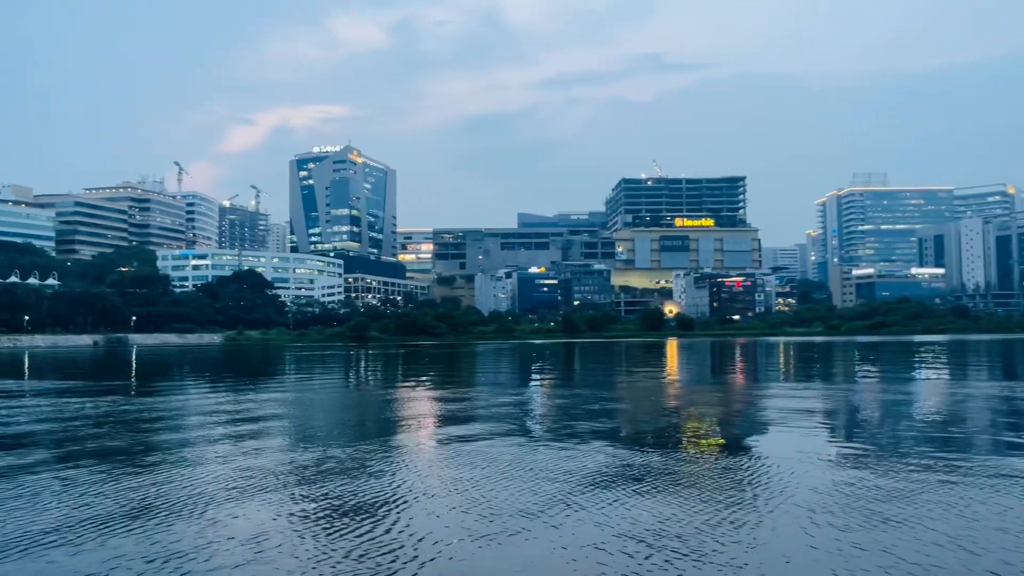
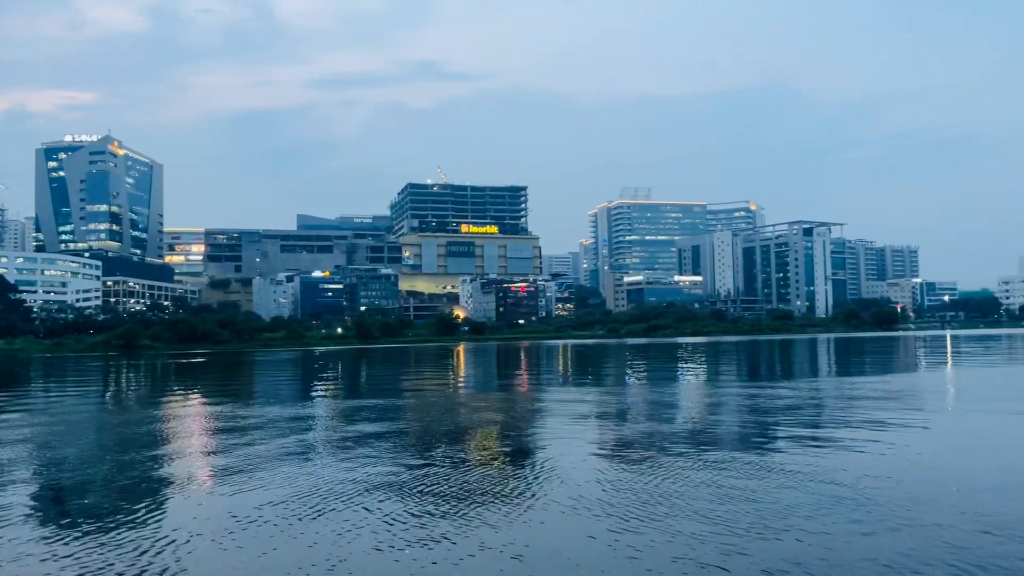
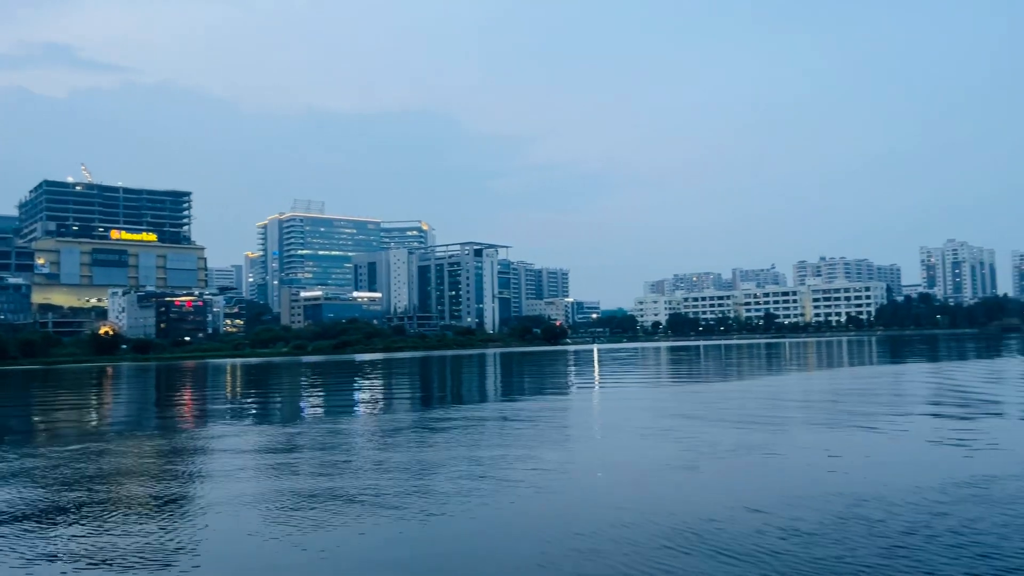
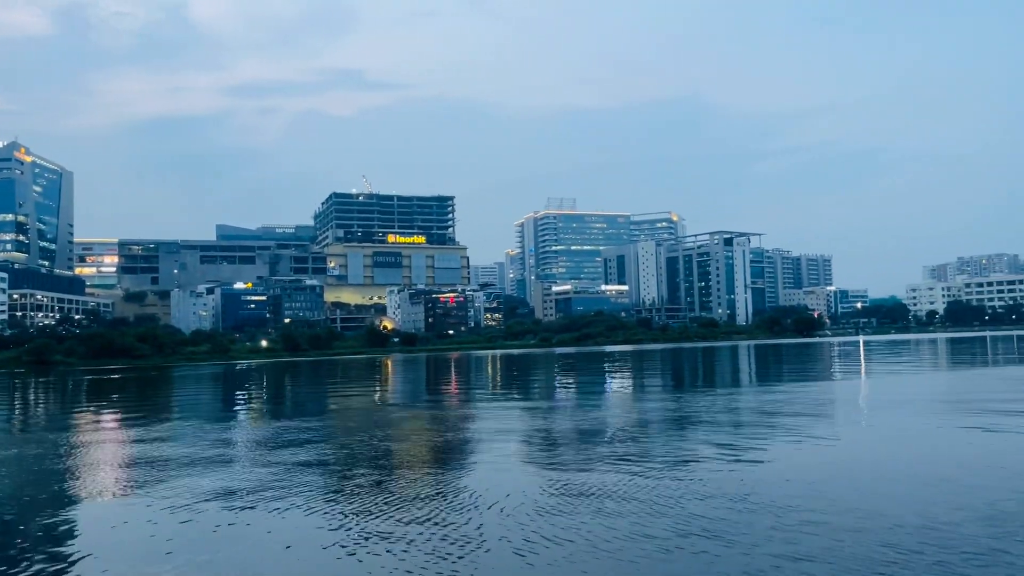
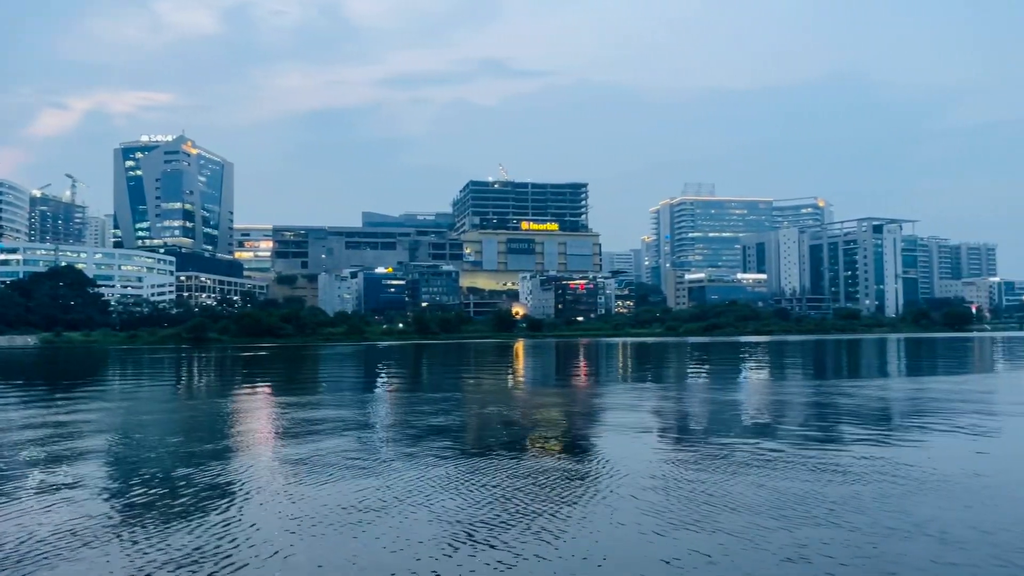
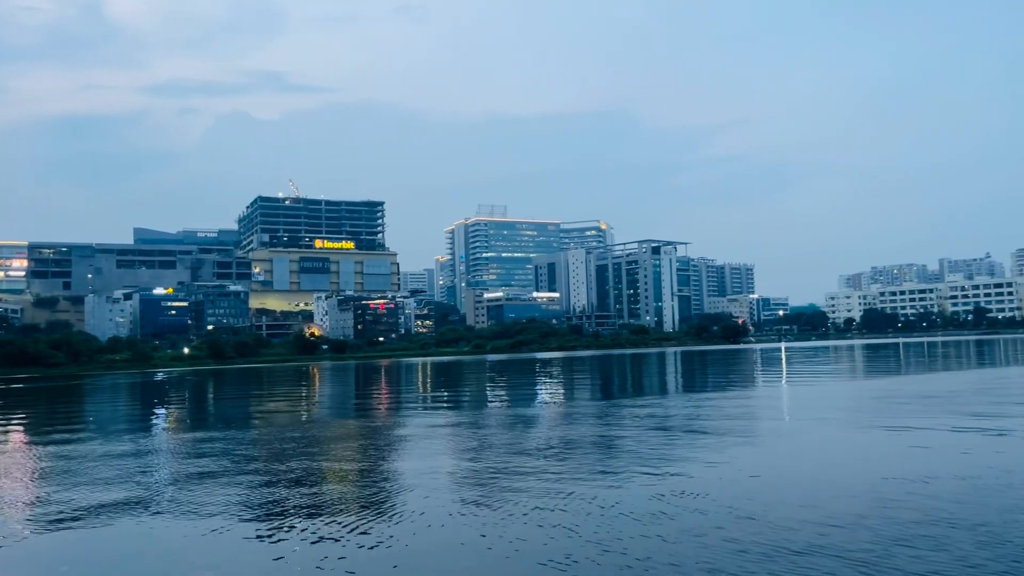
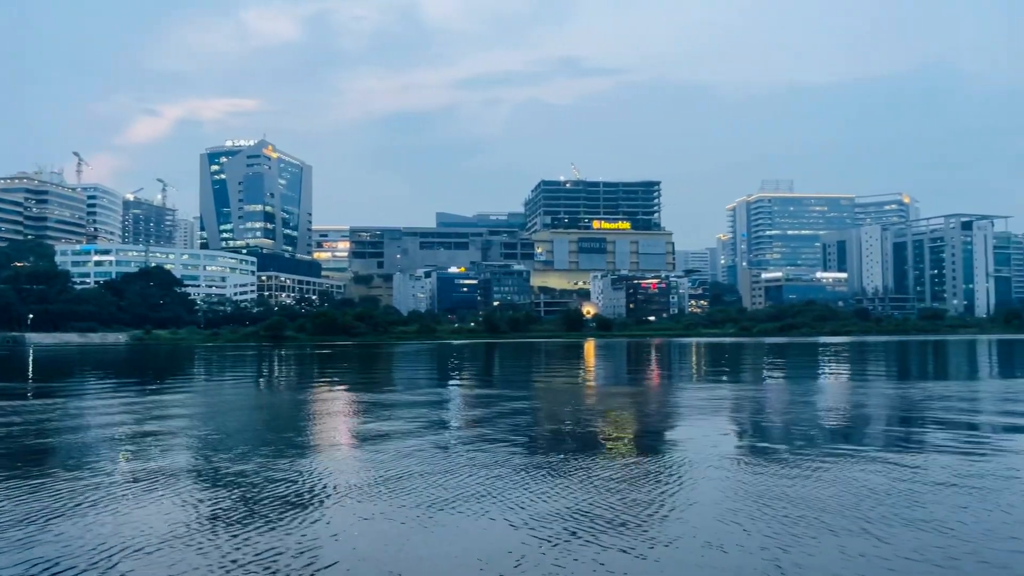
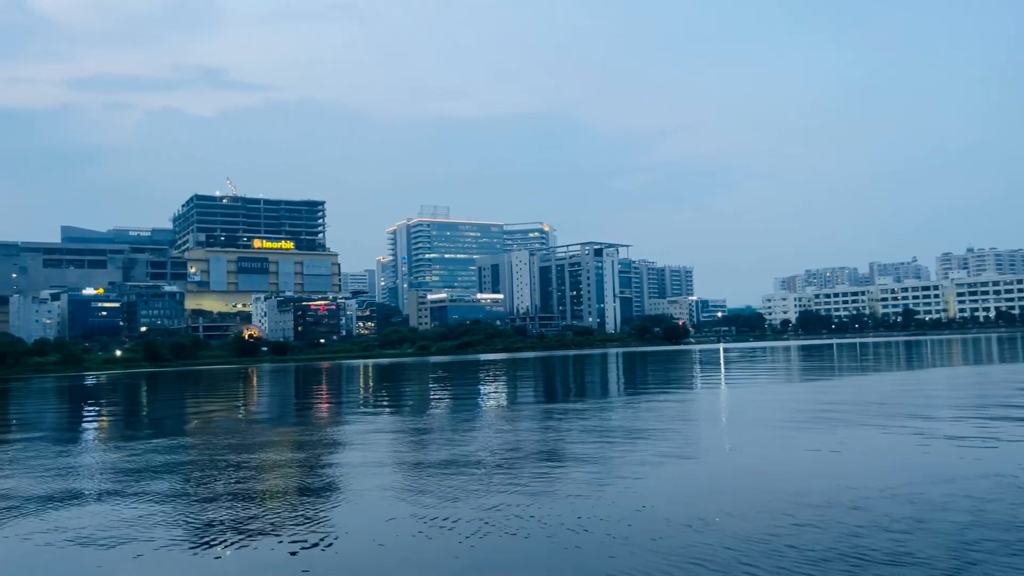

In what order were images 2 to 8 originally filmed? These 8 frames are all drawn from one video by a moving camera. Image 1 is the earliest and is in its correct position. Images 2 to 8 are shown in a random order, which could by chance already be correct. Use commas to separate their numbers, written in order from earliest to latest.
7, 5, 2, 4, 6, 8, 3
